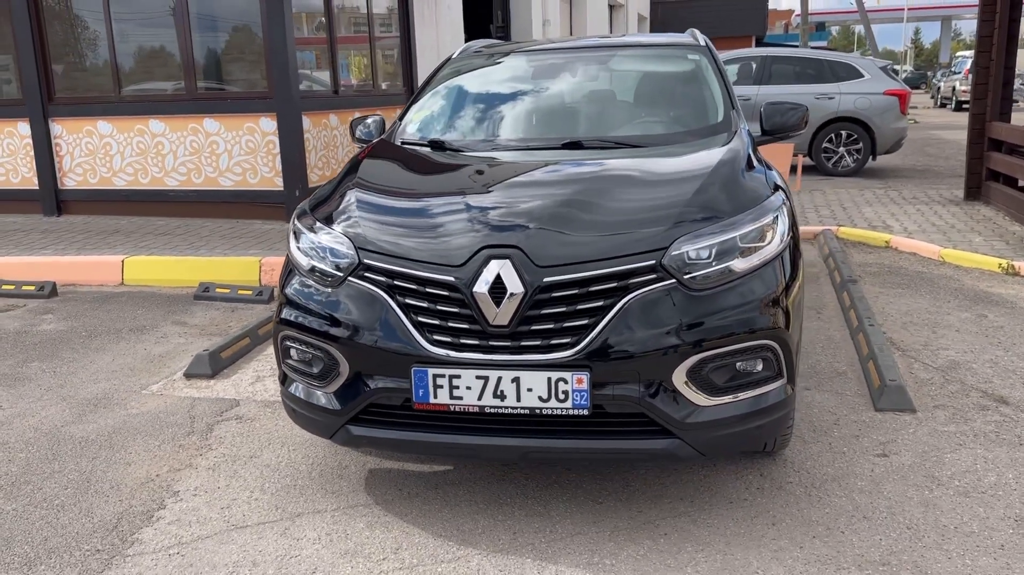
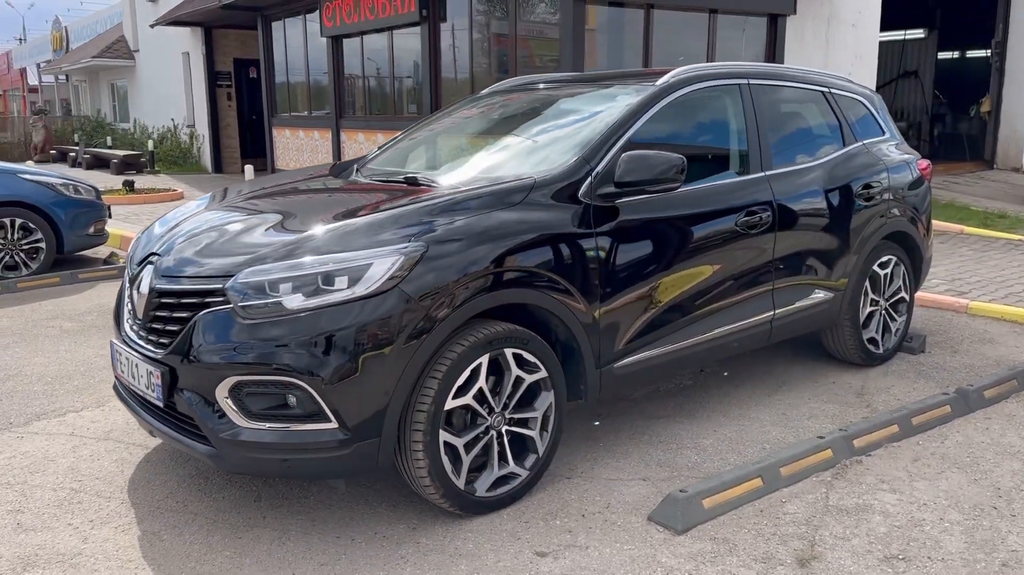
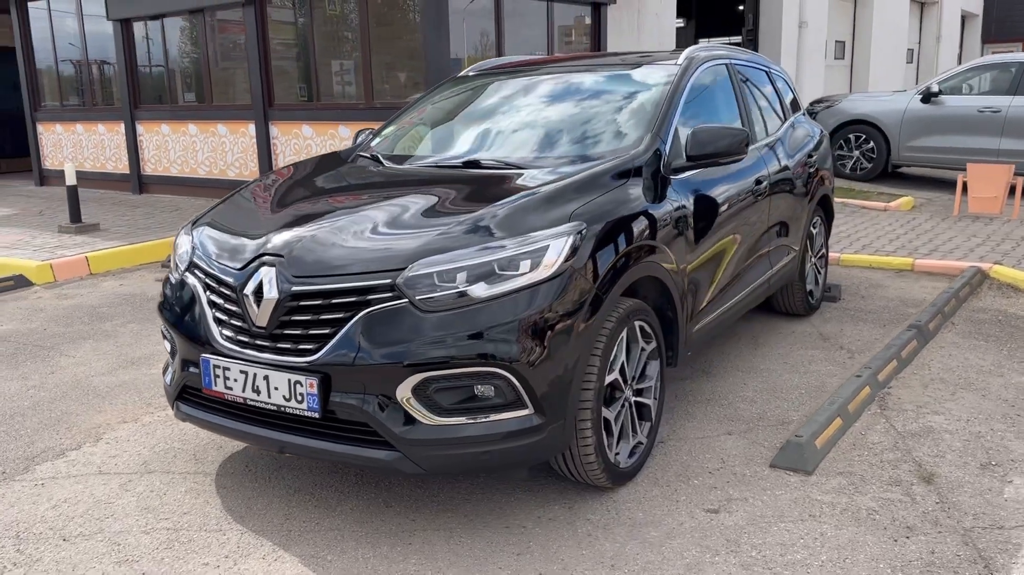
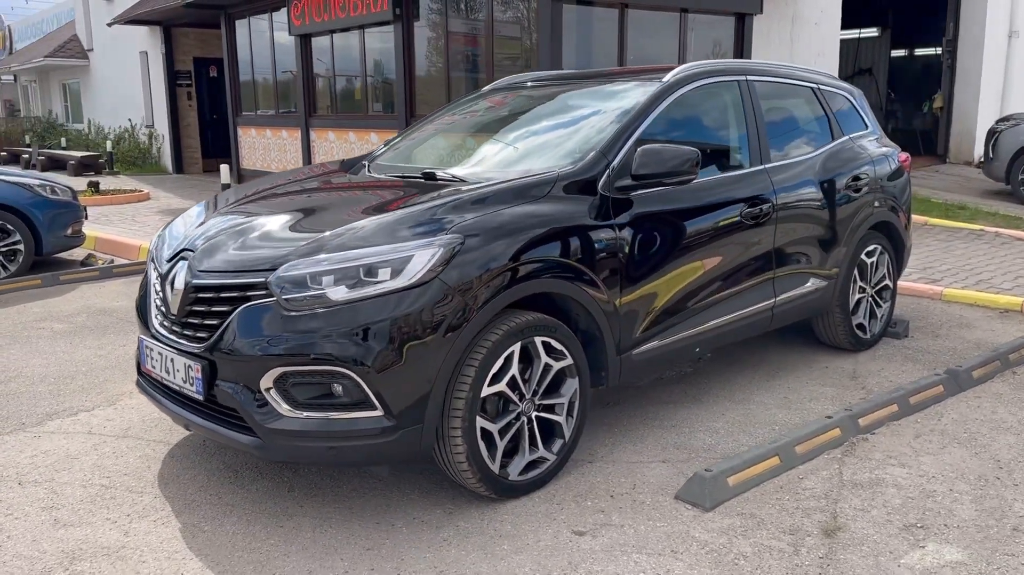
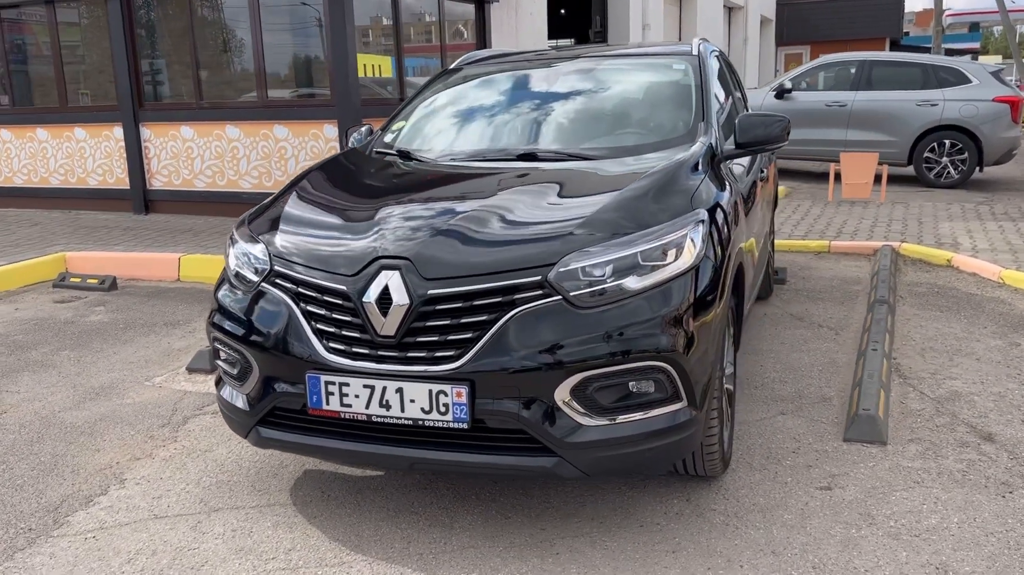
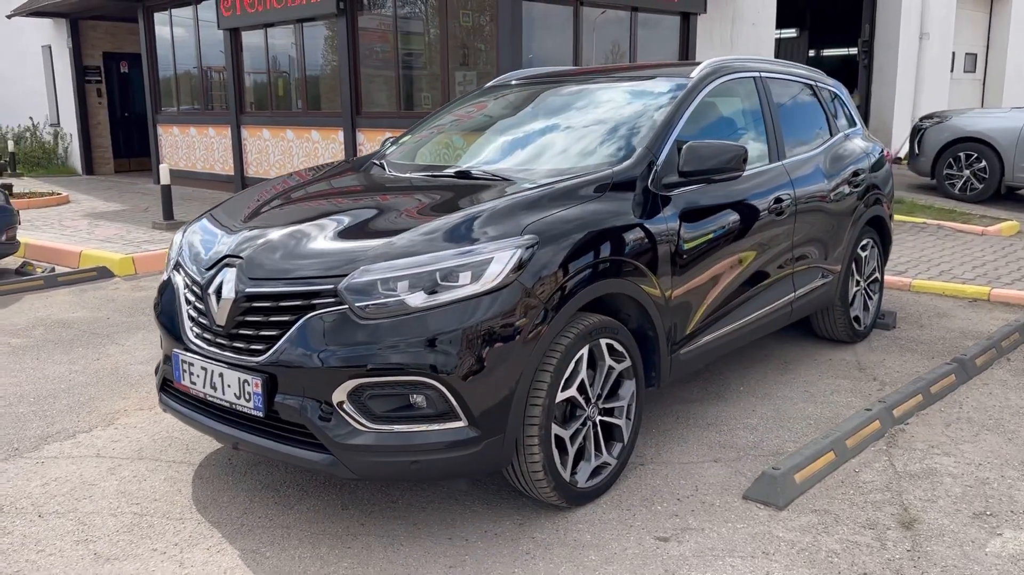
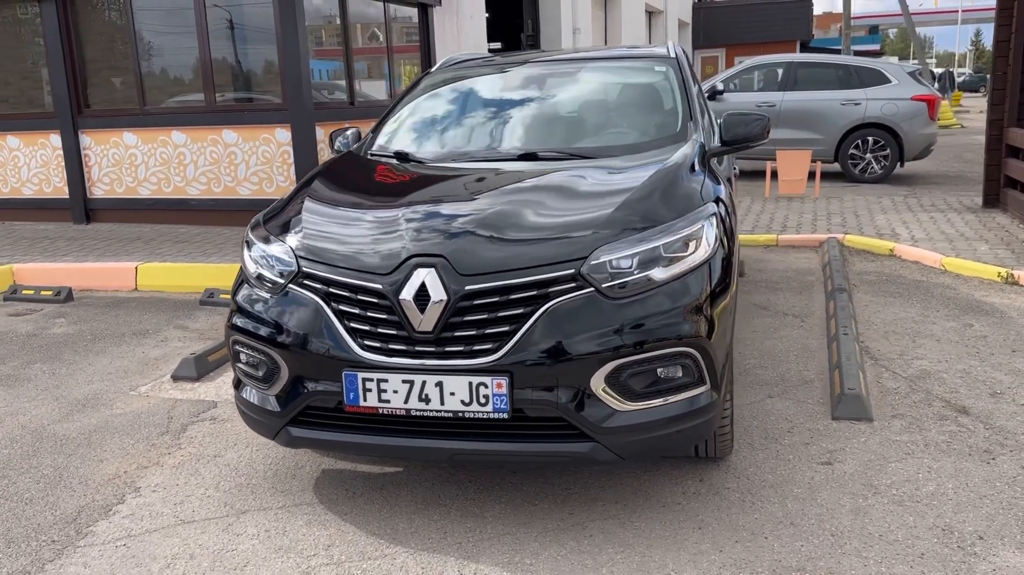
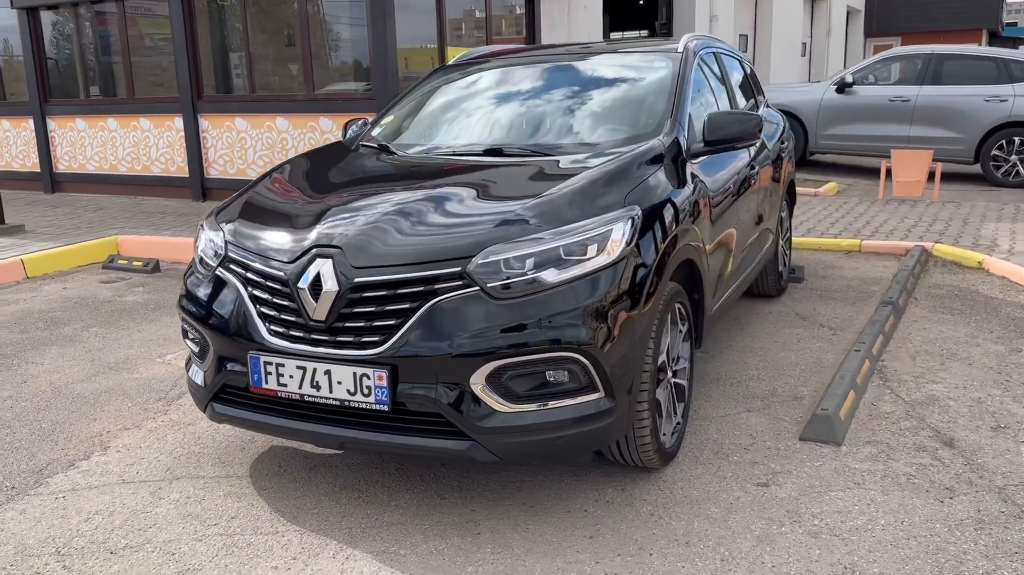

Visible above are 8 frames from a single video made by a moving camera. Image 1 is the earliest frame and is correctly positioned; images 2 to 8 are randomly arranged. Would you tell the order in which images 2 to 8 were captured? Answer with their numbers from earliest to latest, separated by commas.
7, 5, 8, 3, 6, 4, 2
